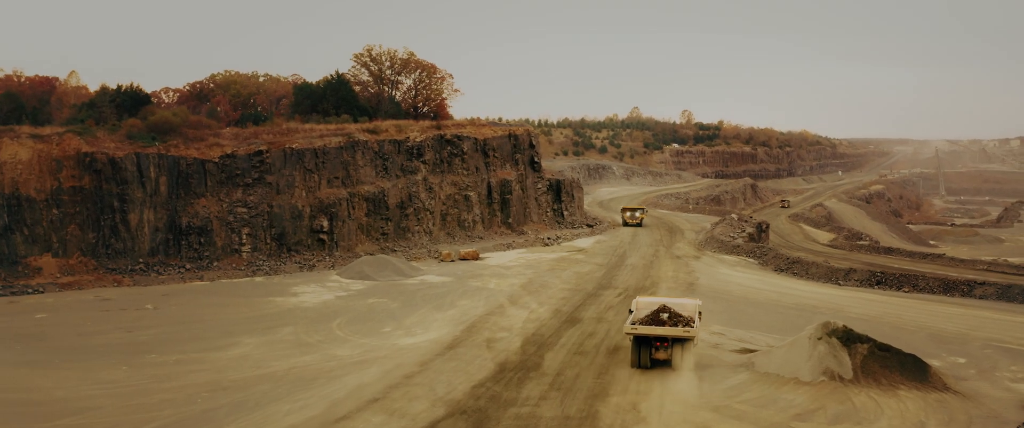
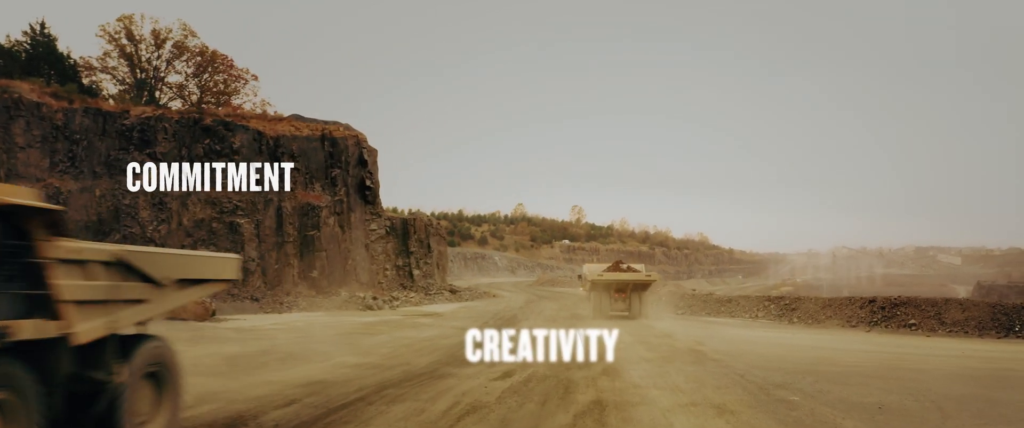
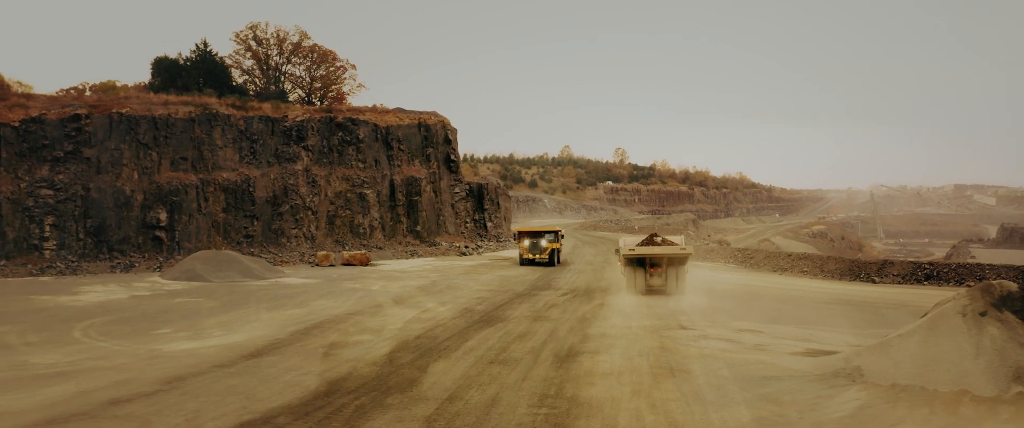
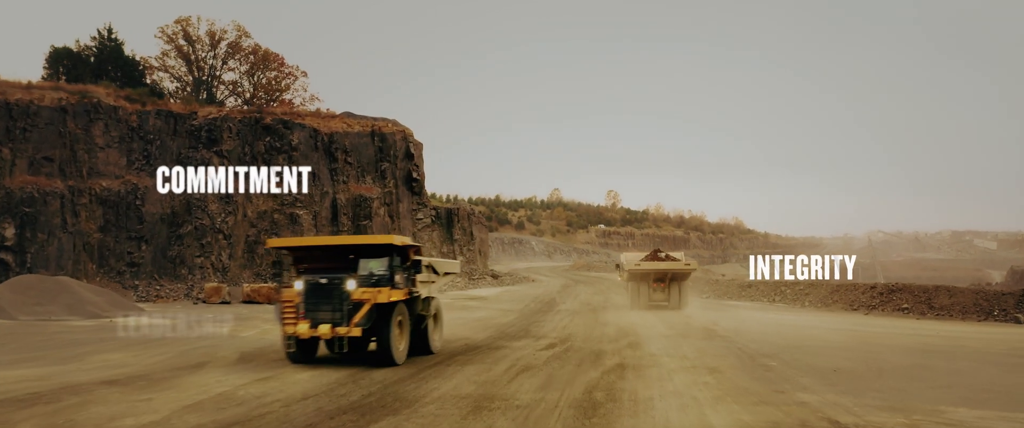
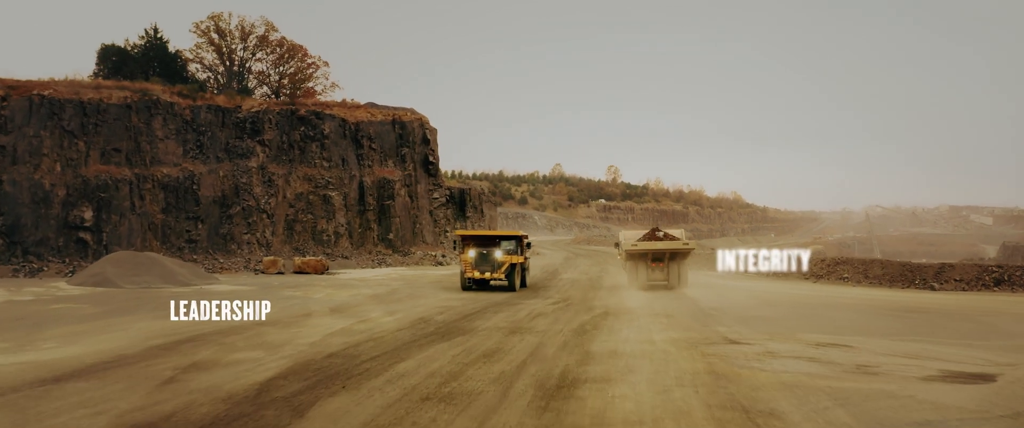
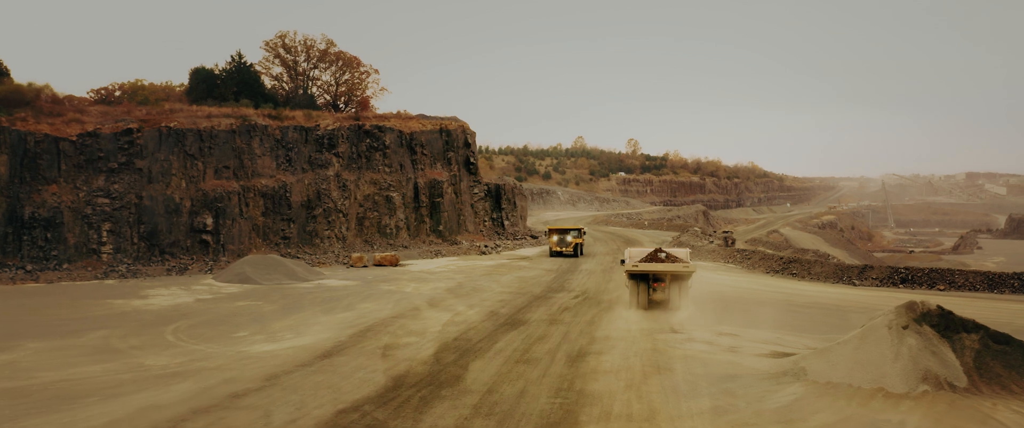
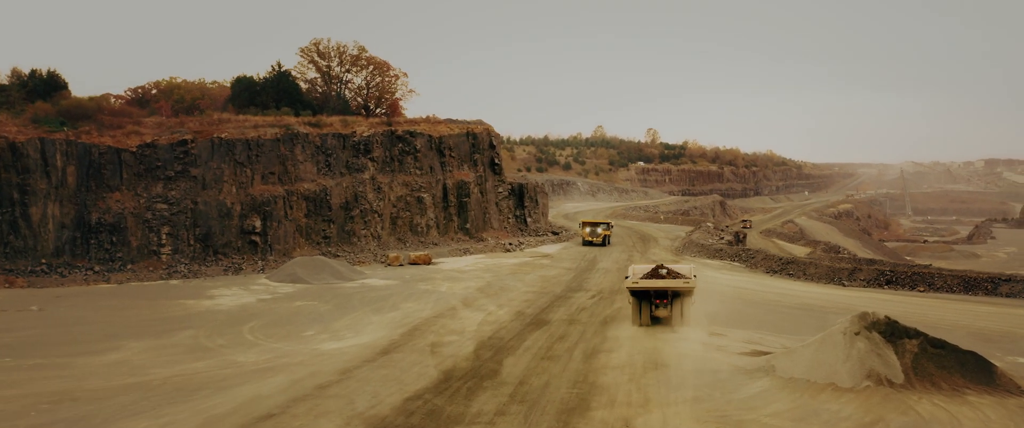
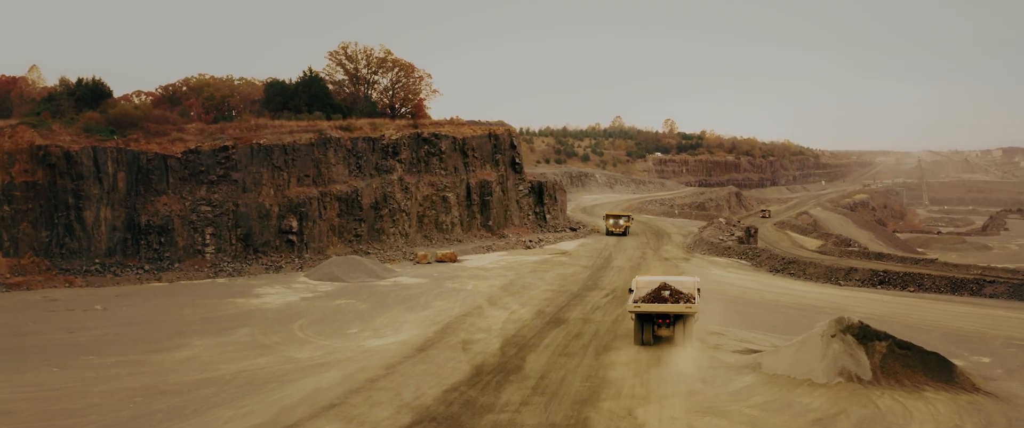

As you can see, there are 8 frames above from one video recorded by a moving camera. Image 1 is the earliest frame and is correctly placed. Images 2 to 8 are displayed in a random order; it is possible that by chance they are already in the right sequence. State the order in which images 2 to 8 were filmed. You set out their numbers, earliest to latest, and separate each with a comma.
8, 7, 6, 3, 5, 4, 2
